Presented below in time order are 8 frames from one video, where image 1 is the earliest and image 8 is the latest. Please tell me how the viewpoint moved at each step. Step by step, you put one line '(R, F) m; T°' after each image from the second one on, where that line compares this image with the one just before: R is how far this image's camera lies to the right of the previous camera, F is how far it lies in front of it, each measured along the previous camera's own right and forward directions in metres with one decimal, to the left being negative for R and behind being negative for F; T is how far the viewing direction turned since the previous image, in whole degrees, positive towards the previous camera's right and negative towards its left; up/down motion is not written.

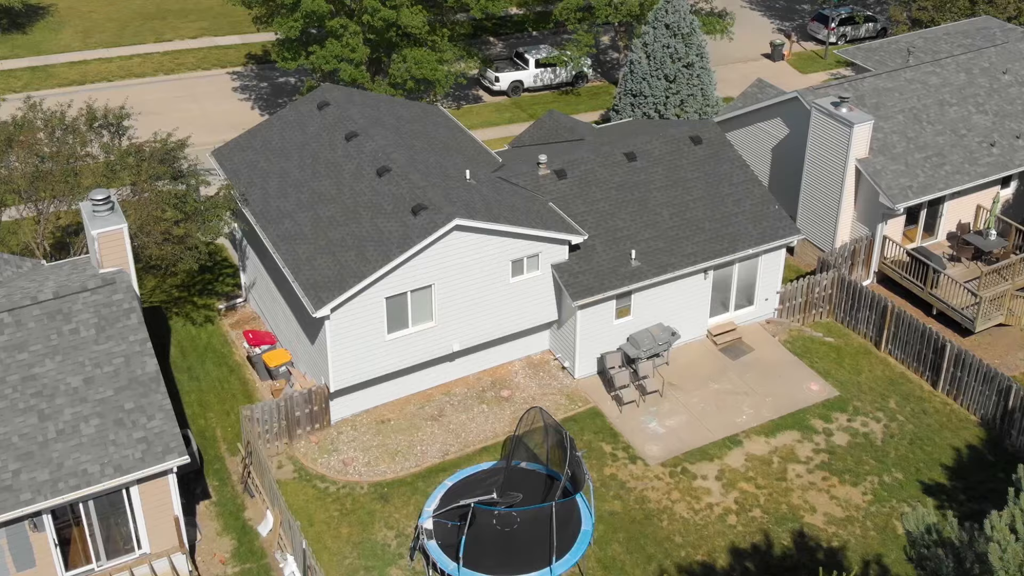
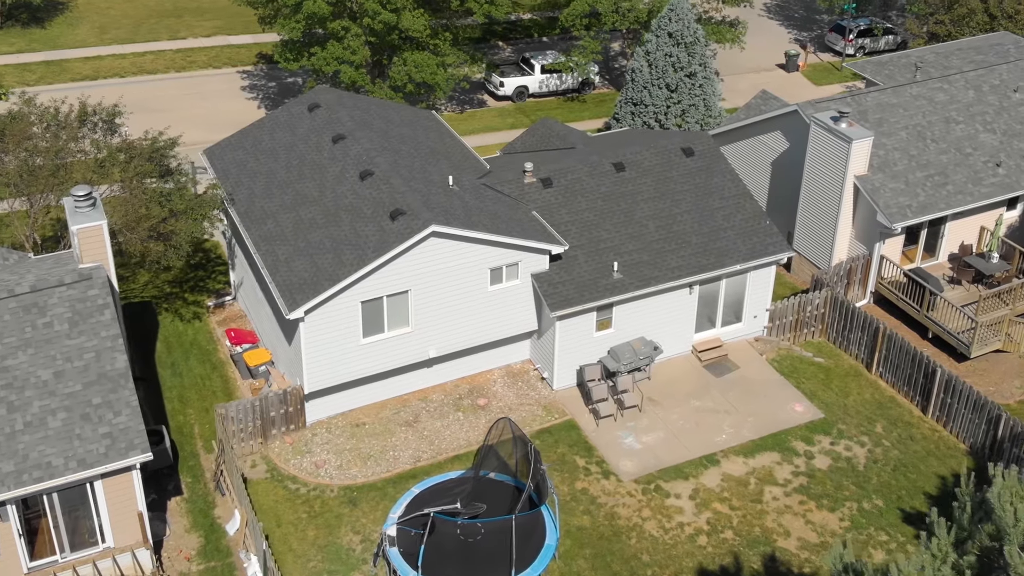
(+1.2, +0.3) m; -2°
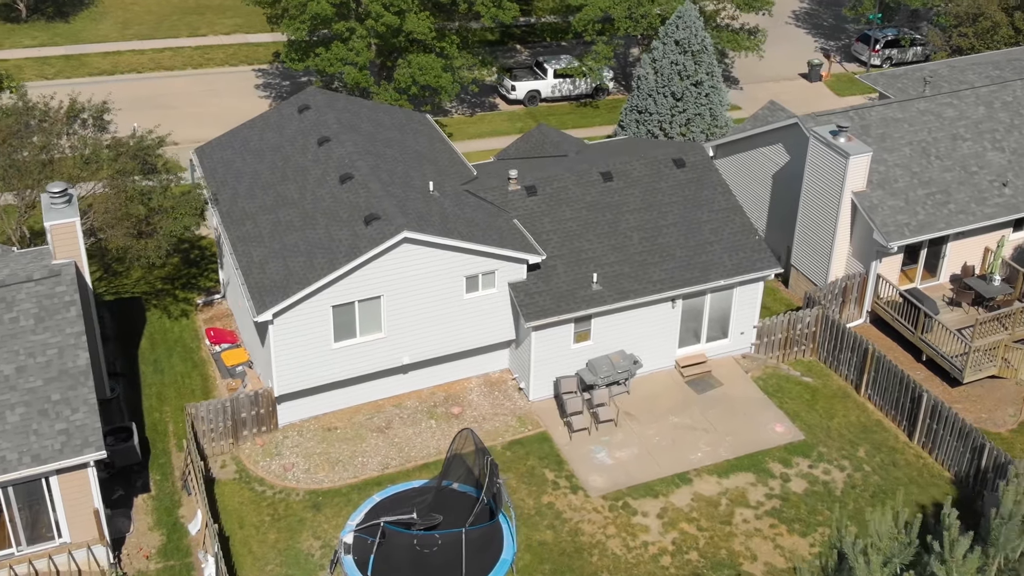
(+1.5, +0.3) m; -2°
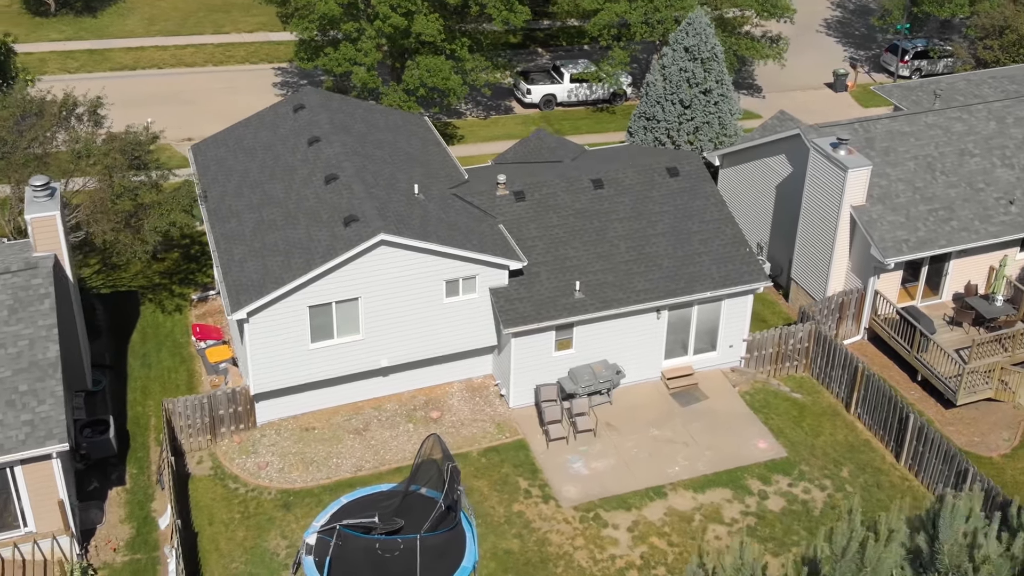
(+1.4, +0.2) m; -2°
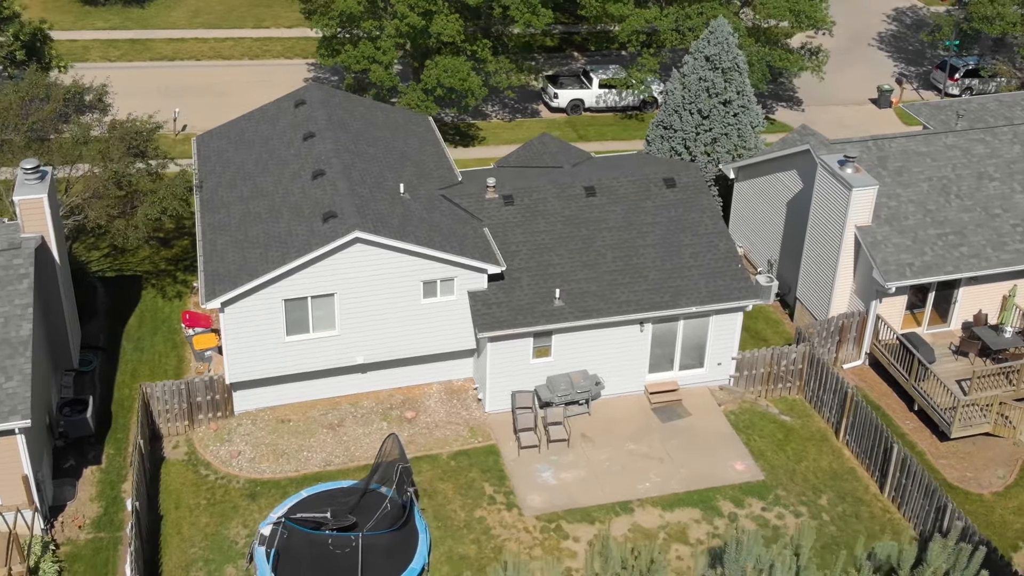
(+2.0, +0.2) m; -4°
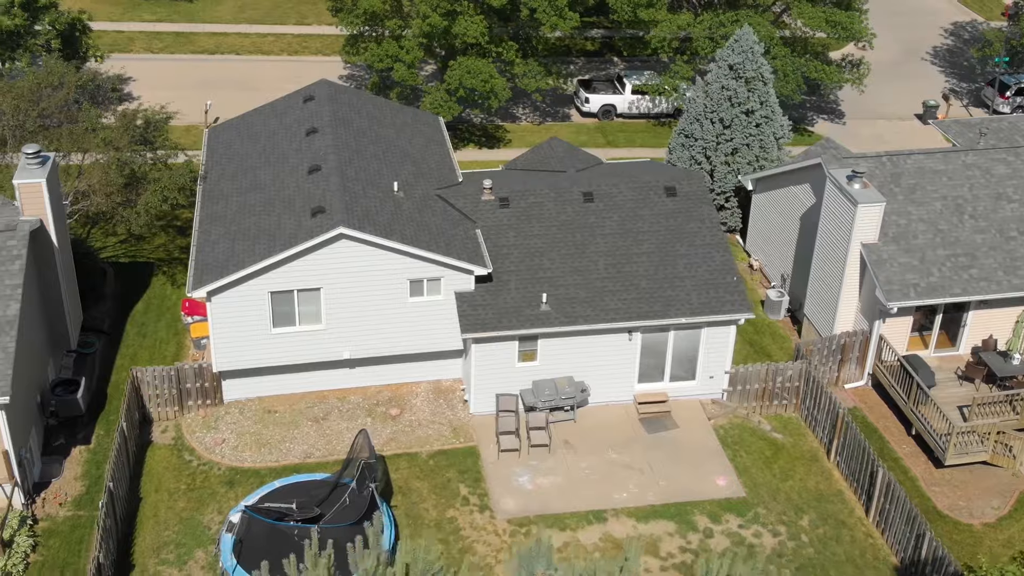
(+1.7, +0.1) m; -4°
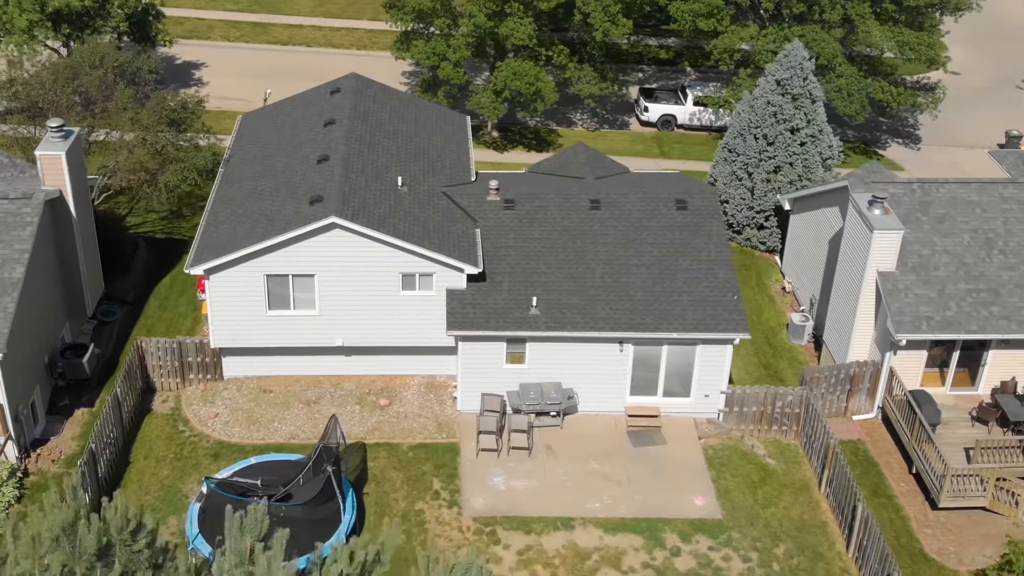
(+2.5, +0.1) m; -6°
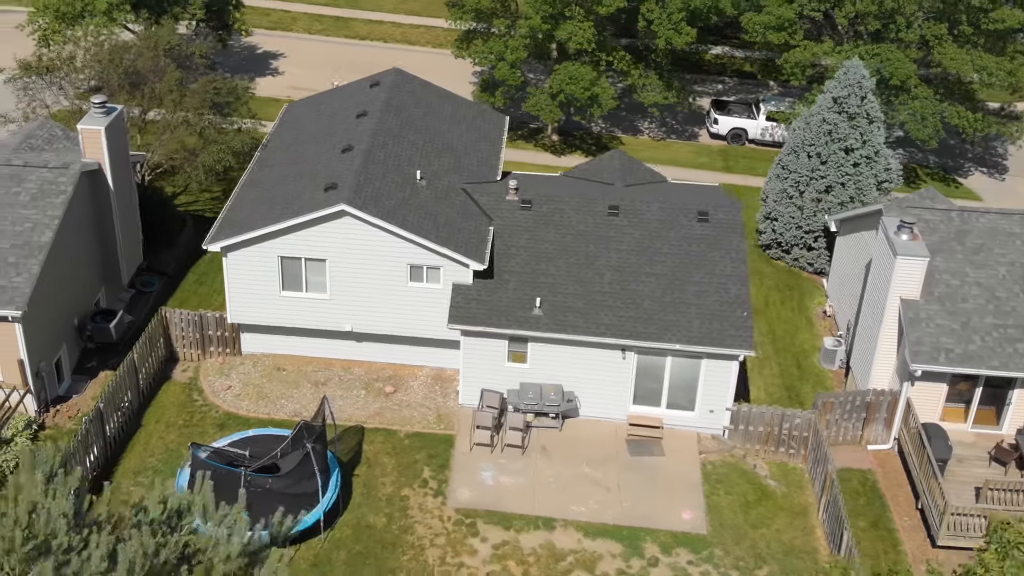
(+2.3, -0.1) m; -6°
